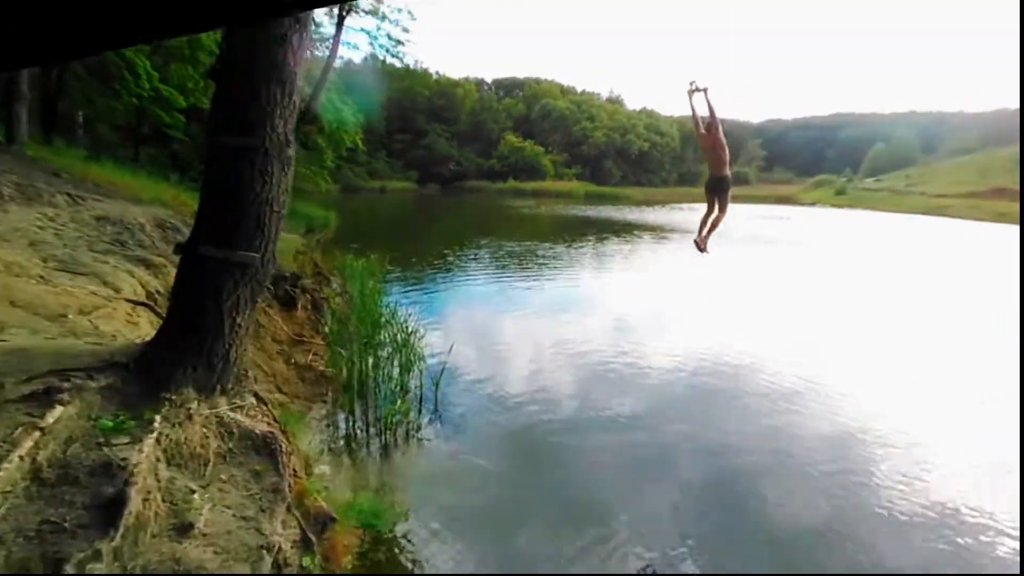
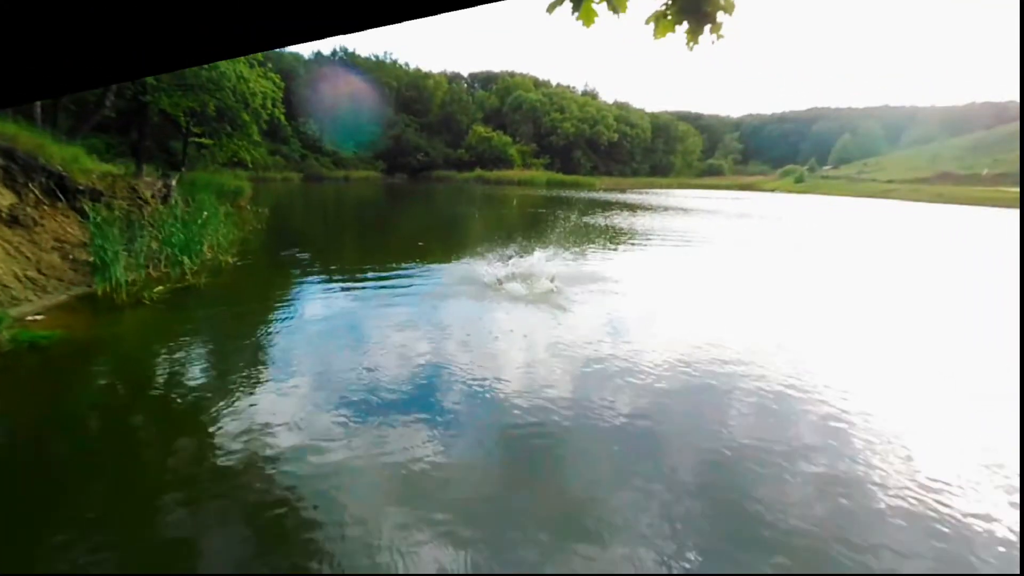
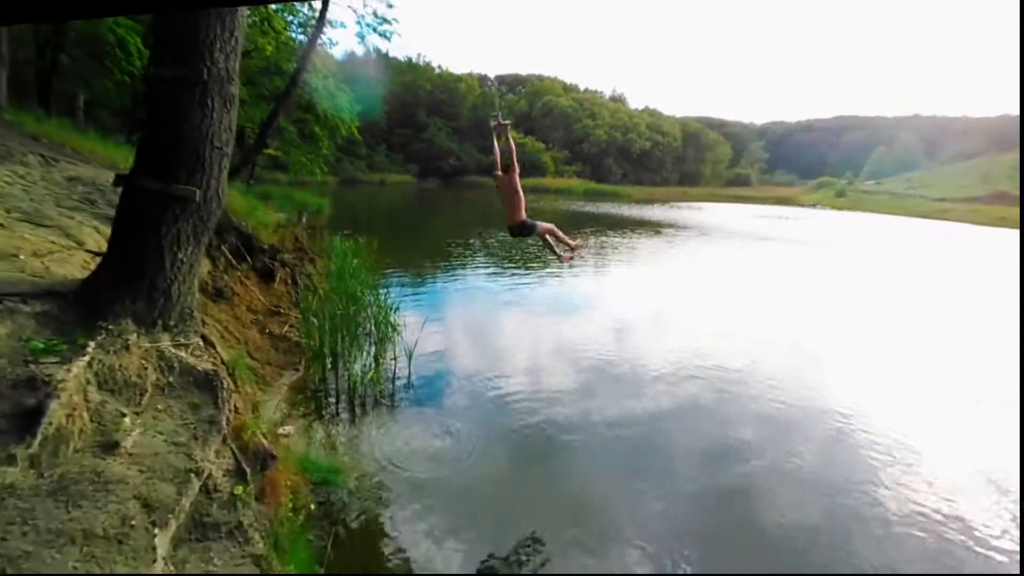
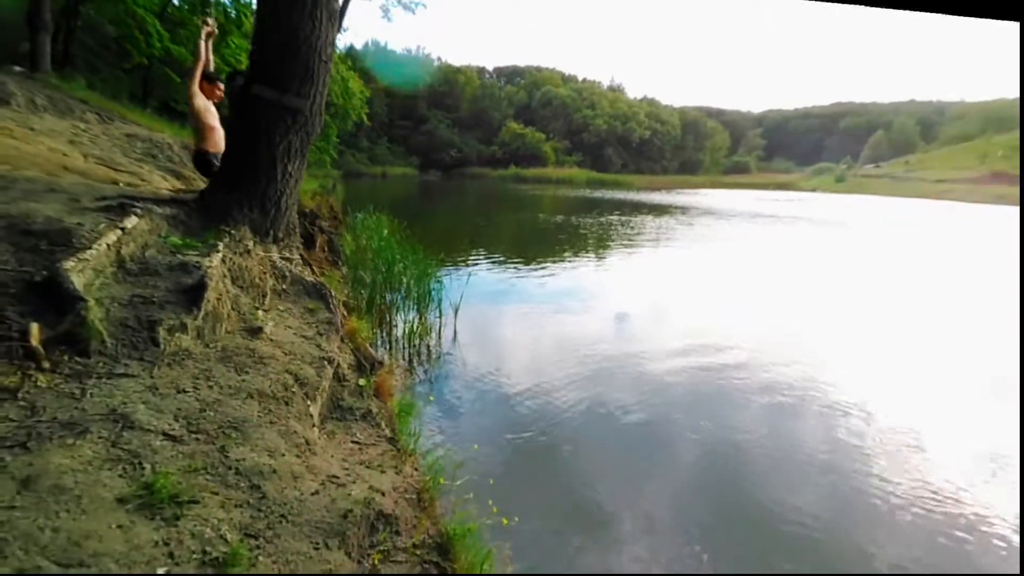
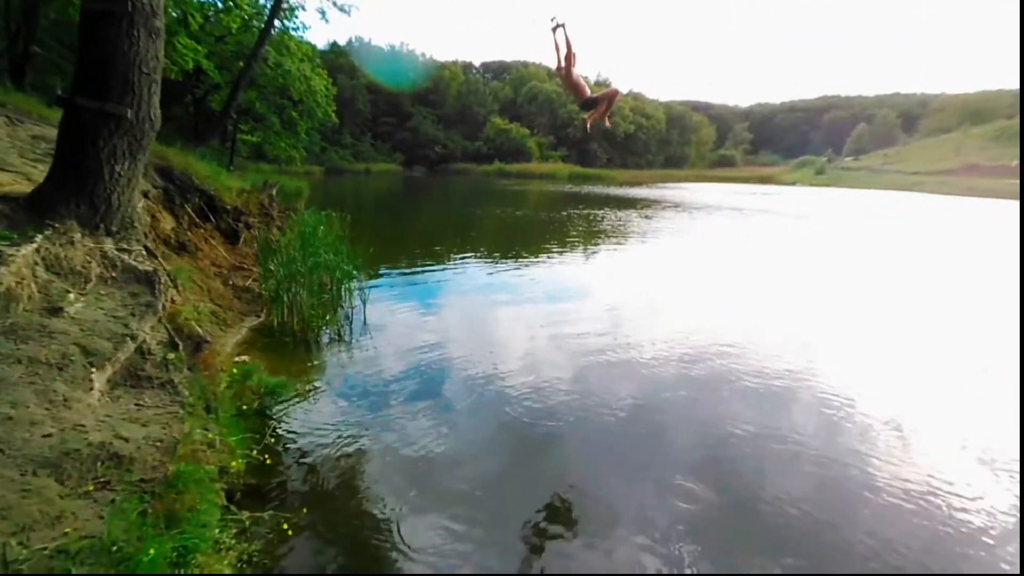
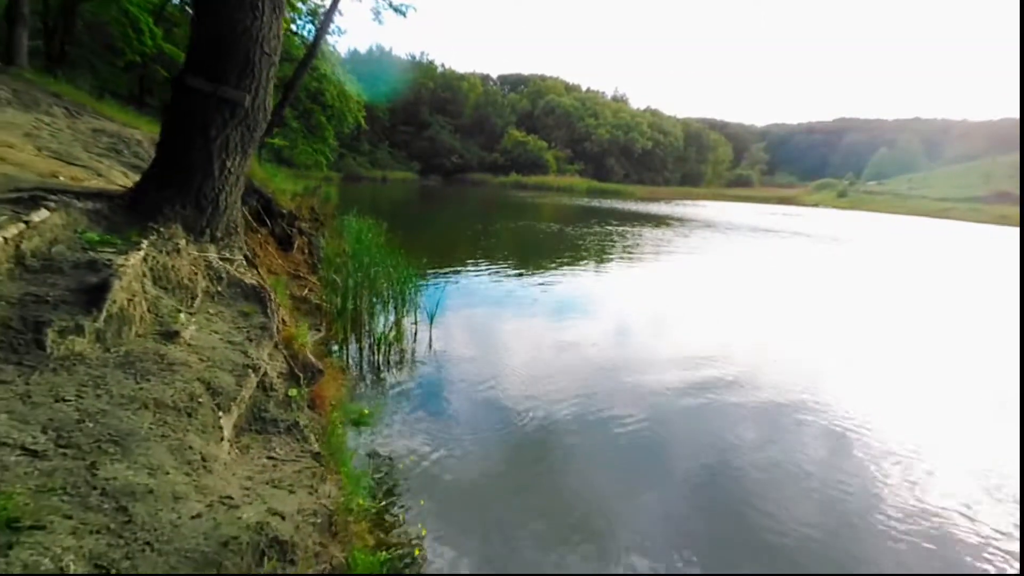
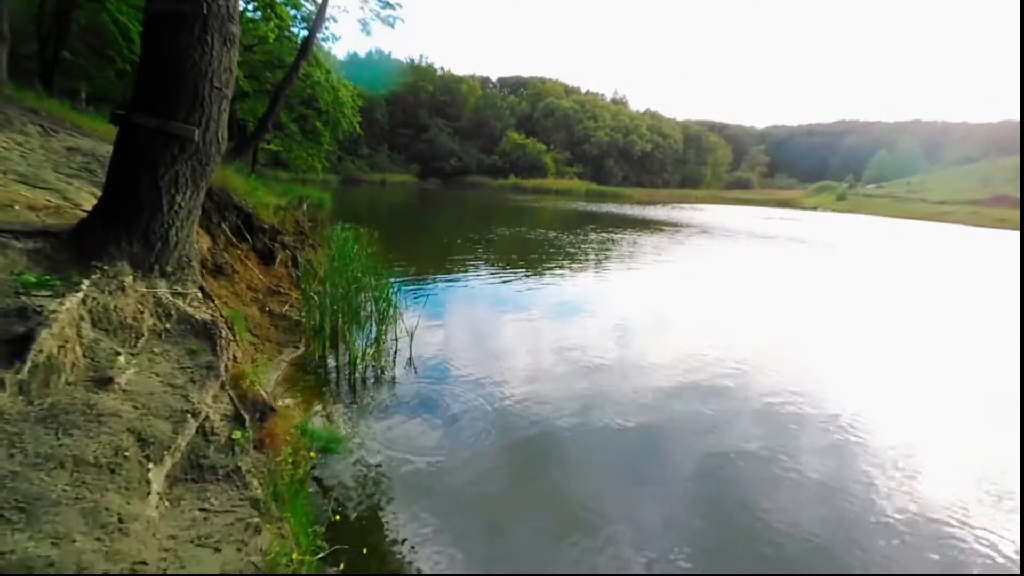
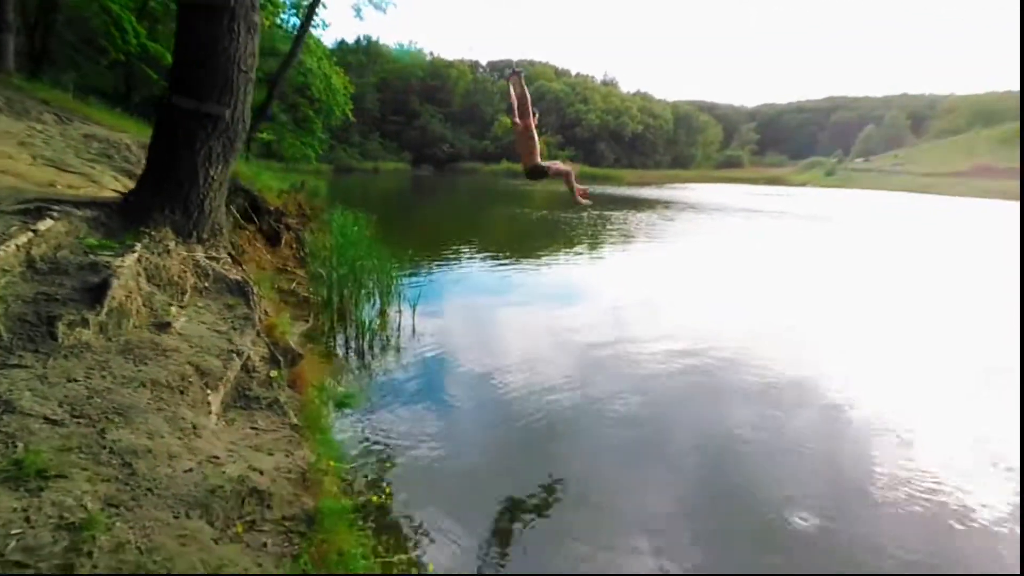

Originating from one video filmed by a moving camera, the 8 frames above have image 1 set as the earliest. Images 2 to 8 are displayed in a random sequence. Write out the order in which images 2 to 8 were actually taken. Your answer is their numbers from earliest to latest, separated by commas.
3, 7, 6, 4, 8, 5, 2
